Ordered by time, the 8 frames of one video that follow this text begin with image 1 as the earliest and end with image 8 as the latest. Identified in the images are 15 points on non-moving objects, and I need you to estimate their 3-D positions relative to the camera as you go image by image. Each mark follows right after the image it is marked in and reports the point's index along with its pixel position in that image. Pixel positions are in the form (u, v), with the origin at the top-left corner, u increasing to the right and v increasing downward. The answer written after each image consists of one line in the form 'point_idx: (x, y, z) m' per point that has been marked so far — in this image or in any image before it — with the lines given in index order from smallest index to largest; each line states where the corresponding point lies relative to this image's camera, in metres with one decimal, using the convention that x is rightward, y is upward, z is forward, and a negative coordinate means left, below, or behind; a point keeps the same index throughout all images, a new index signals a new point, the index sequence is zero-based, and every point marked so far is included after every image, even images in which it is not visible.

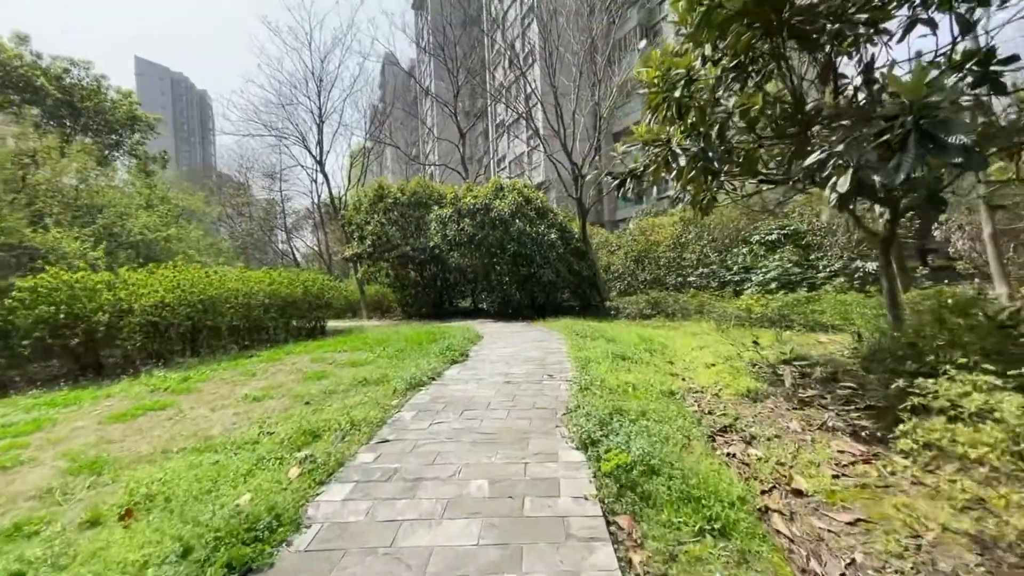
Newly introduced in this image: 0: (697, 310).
0: (+3.8, -0.5, +9.8) m
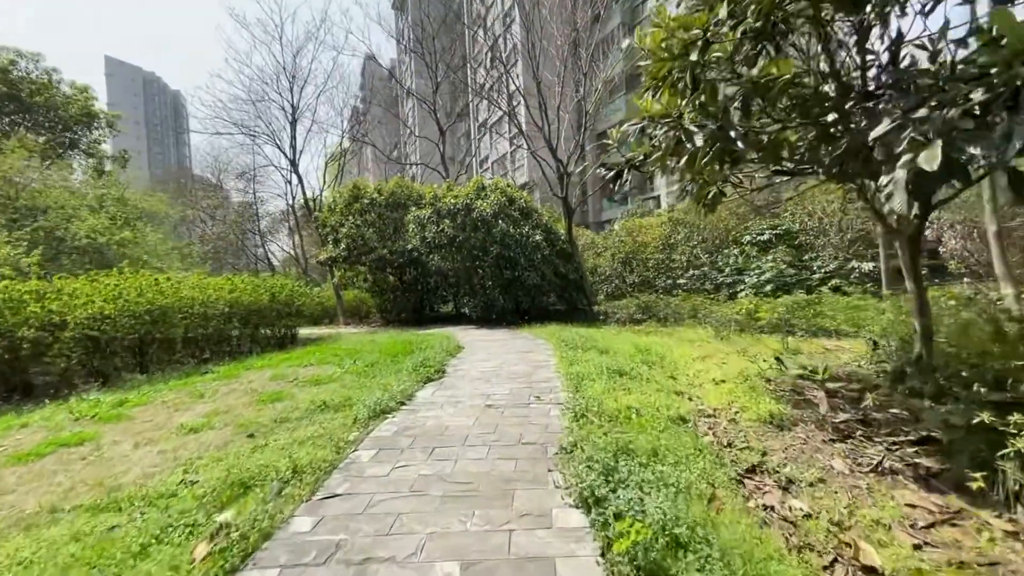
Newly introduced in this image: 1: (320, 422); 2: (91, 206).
0: (+3.4, -0.6, +9.3) m
1: (-1.5, -1.0, +3.8) m
2: (-9.5, +1.9, +10.9) m
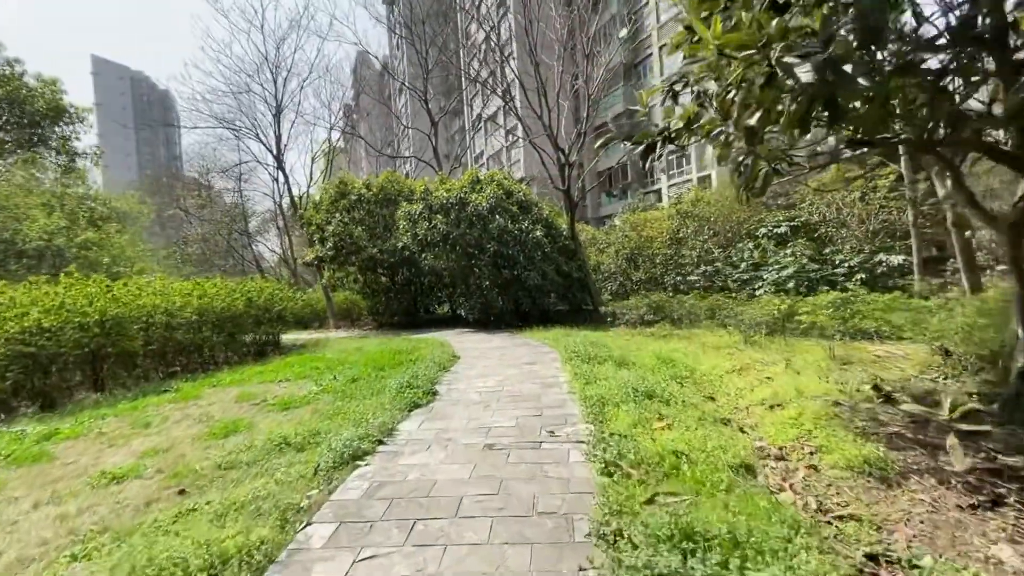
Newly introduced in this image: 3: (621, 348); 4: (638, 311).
0: (+3.4, -0.5, +8.5) m
1: (-1.4, -1.1, +2.9) m
2: (-9.5, +1.7, +10.0) m
3: (+1.4, -0.8, +6.1) m
4: (+2.5, -0.5, +9.4) m
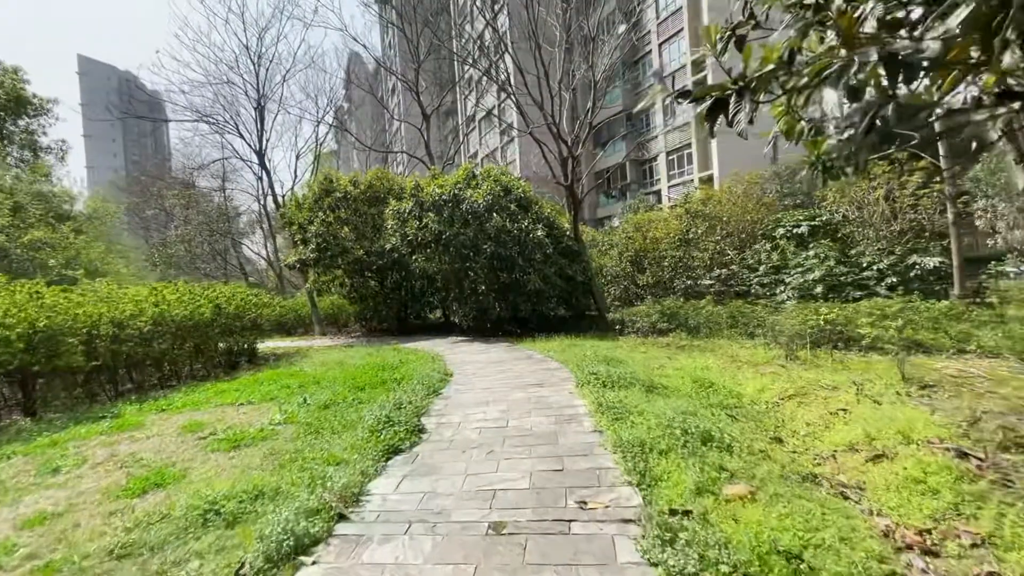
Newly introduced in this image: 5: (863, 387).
0: (+3.4, -0.6, +7.6) m
1: (-1.4, -1.2, +2.0) m
2: (-9.5, +1.6, +9.0) m
3: (+1.4, -0.8, +5.2) m
4: (+2.4, -0.5, +8.5) m
5: (+2.8, -0.8, +3.9) m
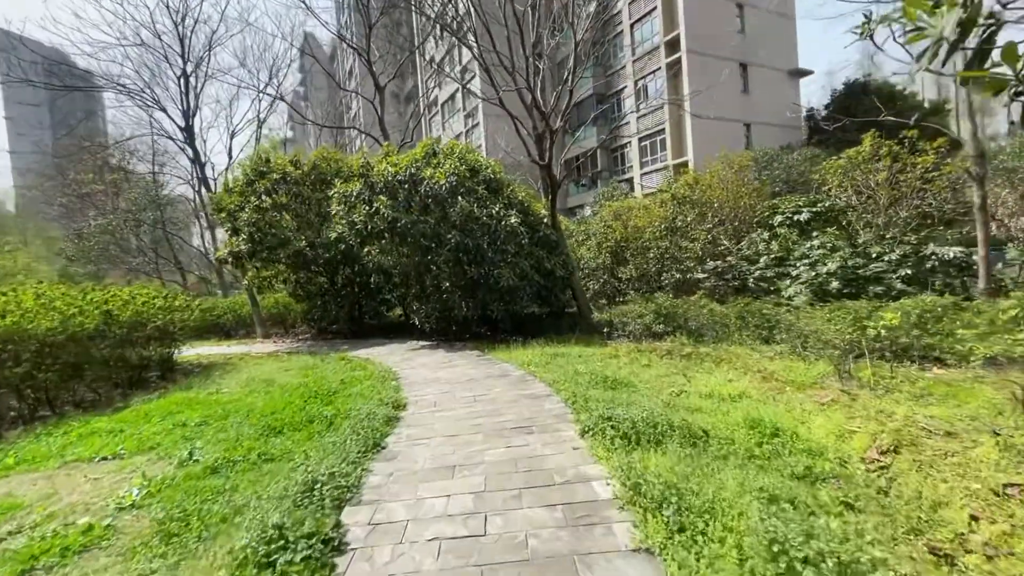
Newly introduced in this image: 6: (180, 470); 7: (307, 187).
0: (+3.1, -0.6, +6.5) m
1: (-1.4, -1.2, +0.6) m
2: (-10.0, +1.6, +6.9) m
3: (+1.2, -0.9, +3.9) m
4: (+2.0, -0.5, +7.3) m
5: (+2.7, -0.8, +2.7) m
6: (-2.2, -1.2, +3.3) m
7: (-4.5, +2.2, +10.7) m
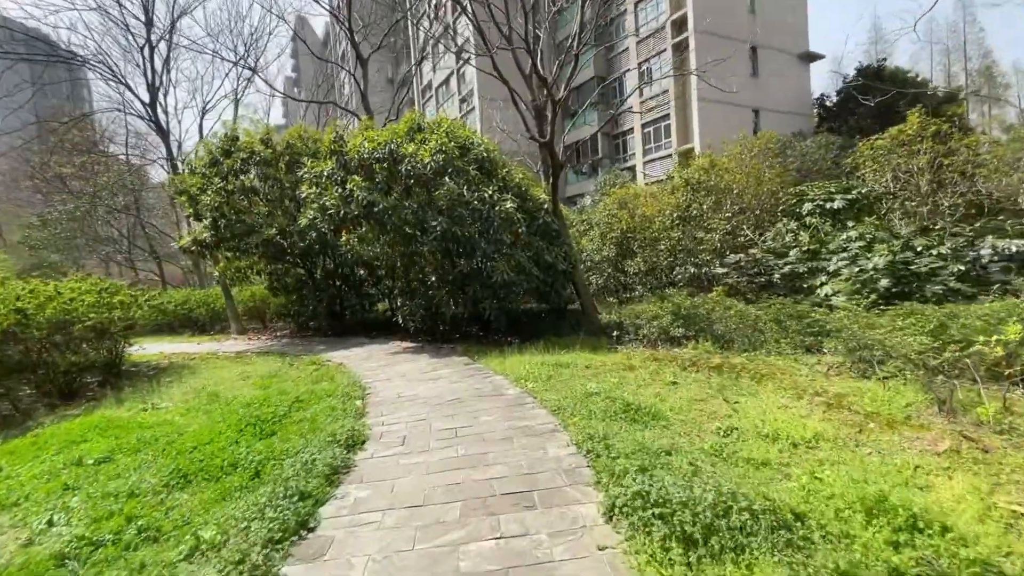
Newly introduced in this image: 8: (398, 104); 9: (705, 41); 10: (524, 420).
0: (+3.0, -0.5, +5.5) m
1: (-1.4, -1.3, -0.5) m
2: (-10.1, +1.7, +5.8) m
3: (+1.1, -0.9, +2.9) m
4: (+1.9, -0.4, +6.3) m
5: (+2.6, -0.8, +1.7) m
6: (-2.3, -1.2, +2.2) m
7: (-4.6, +2.4, +9.5) m
8: (-3.9, +6.4, +16.5) m
9: (+7.7, +9.9, +19.4) m
10: (+0.1, -0.9, +3.5) m
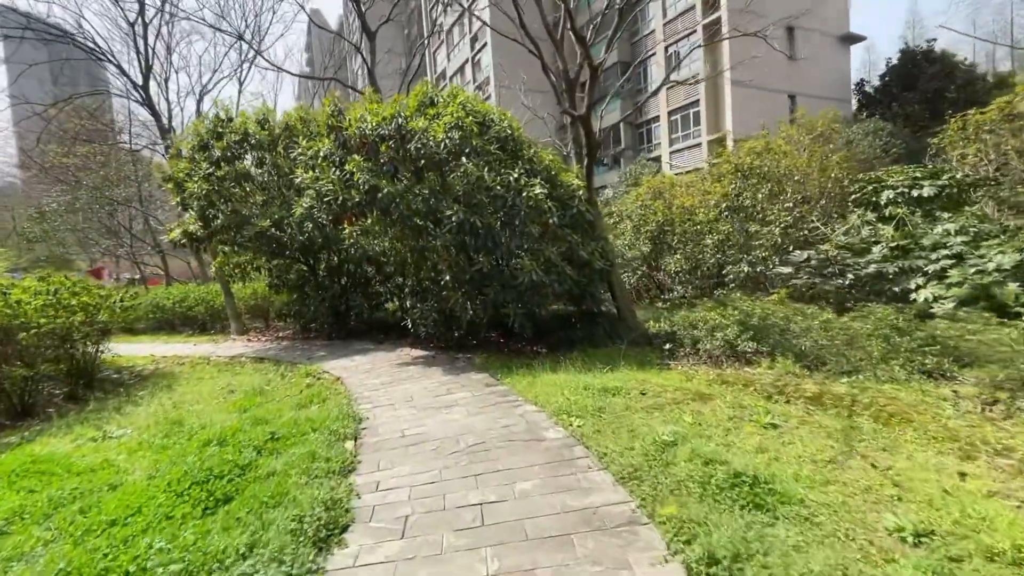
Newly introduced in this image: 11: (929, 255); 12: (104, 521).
0: (+3.3, -0.6, +4.3) m
1: (-1.2, -1.4, -1.5) m
2: (-9.7, +1.7, +4.9) m
3: (+1.4, -0.9, +1.8) m
4: (+2.3, -0.5, +5.2) m
5: (+2.8, -0.9, +0.5) m
6: (-2.1, -1.3, +1.2) m
7: (-4.2, +2.4, +8.5) m
8: (-3.3, +6.5, +15.4) m
9: (+8.5, +10.0, +18.0) m
10: (+0.3, -1.0, +2.4) m
11: (+5.1, +0.4, +6.0) m
12: (-2.1, -1.2, +2.5) m
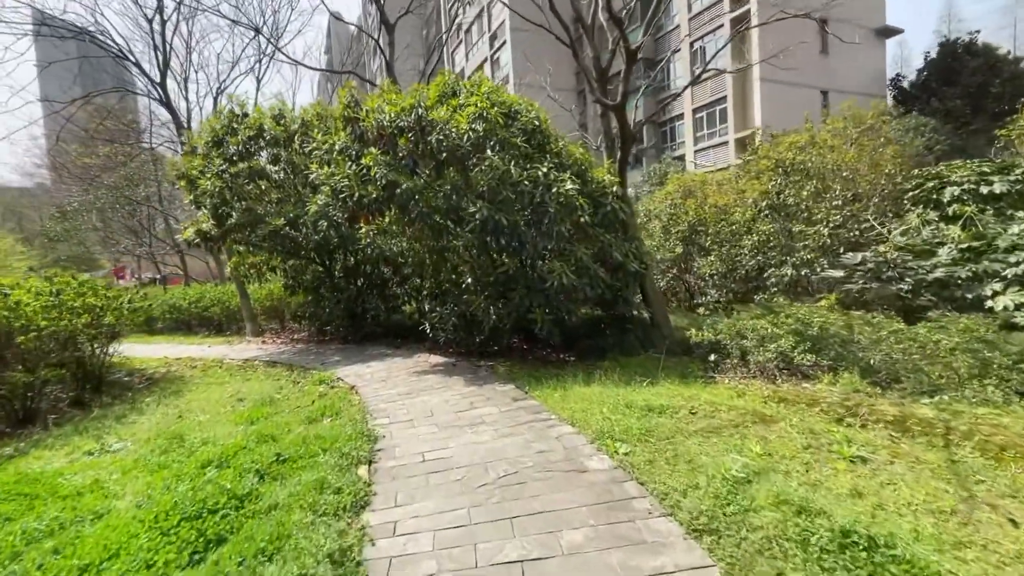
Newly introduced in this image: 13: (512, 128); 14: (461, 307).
0: (+3.5, -0.7, +3.7) m
1: (-1.2, -1.4, -1.9) m
2: (-9.4, +1.7, +4.8) m
3: (+1.6, -1.0, +1.3) m
4: (+2.5, -0.5, +4.6) m
5: (+3.0, -1.0, 0.0) m
6: (-1.9, -1.3, +0.8) m
7: (-3.8, +2.4, +8.2) m
8: (-2.6, +6.4, +15.1) m
9: (+9.2, +9.9, +17.3) m
10: (+0.5, -1.0, +1.9) m
11: (+5.5, +0.3, +5.4) m
12: (-1.9, -1.2, +2.2) m
13: (0.0, +1.9, +5.8) m
14: (-0.7, -0.2, +6.2) m
